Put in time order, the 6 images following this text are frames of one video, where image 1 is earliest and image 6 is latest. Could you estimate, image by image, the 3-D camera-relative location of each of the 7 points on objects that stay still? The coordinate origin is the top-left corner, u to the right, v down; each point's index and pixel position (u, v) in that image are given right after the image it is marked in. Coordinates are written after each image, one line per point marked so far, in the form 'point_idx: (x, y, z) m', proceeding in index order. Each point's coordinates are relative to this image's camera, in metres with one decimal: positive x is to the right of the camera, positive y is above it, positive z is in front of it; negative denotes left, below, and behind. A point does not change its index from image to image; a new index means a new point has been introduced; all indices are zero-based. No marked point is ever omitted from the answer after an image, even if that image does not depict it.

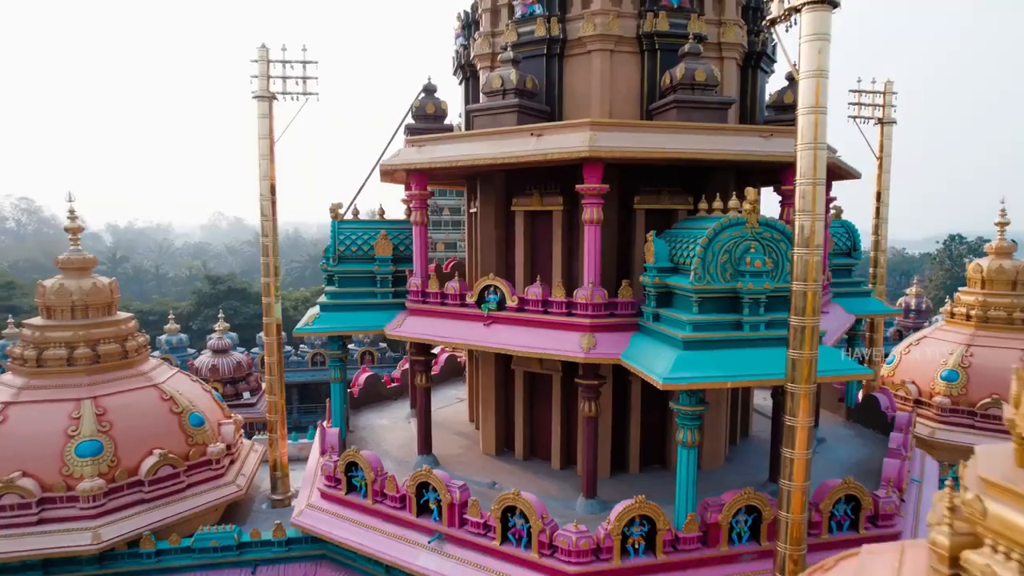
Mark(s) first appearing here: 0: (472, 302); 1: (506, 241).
0: (-0.3, -0.1, +7.4) m
1: (-0.1, +0.4, +8.1) m
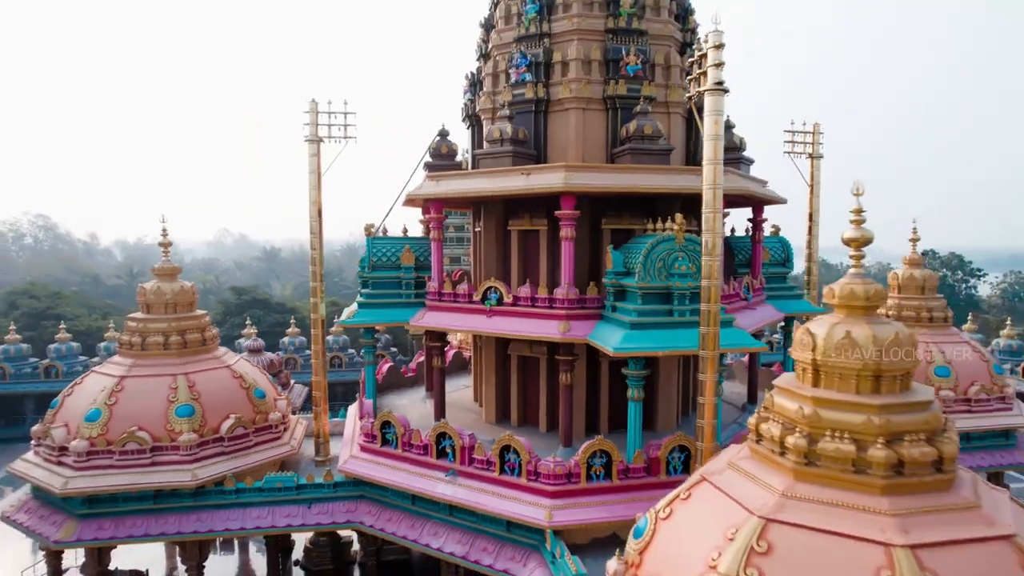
0: (-0.4, -0.1, +9.7) m
1: (-0.1, +0.4, +10.4) m
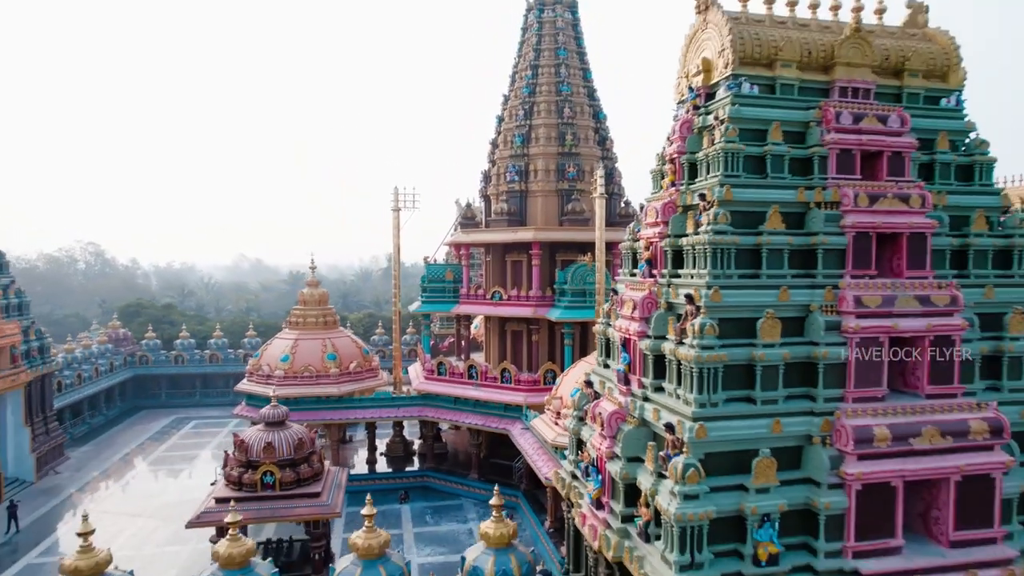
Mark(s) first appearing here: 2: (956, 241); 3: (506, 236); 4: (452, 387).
0: (-0.5, -0.2, +18.1) m
1: (-0.2, +0.3, +18.8) m
2: (+3.6, +0.4, +7.0) m
3: (-0.1, +1.1, +17.6) m
4: (-1.2, -2.0, +17.5) m
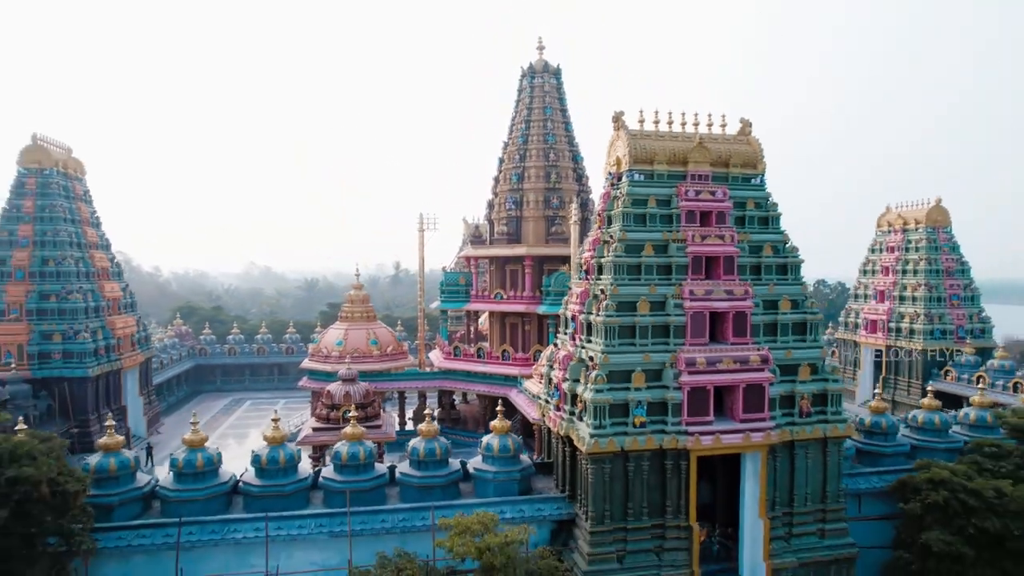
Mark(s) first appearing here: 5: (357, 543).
0: (-0.5, -0.3, +23.8) m
1: (-0.2, +0.3, +24.5) m
2: (+3.6, +0.4, +12.8) m
3: (-0.2, +1.0, +23.3) m
4: (-1.3, -2.0, +23.2) m
5: (-2.1, -3.5, +11.9) m
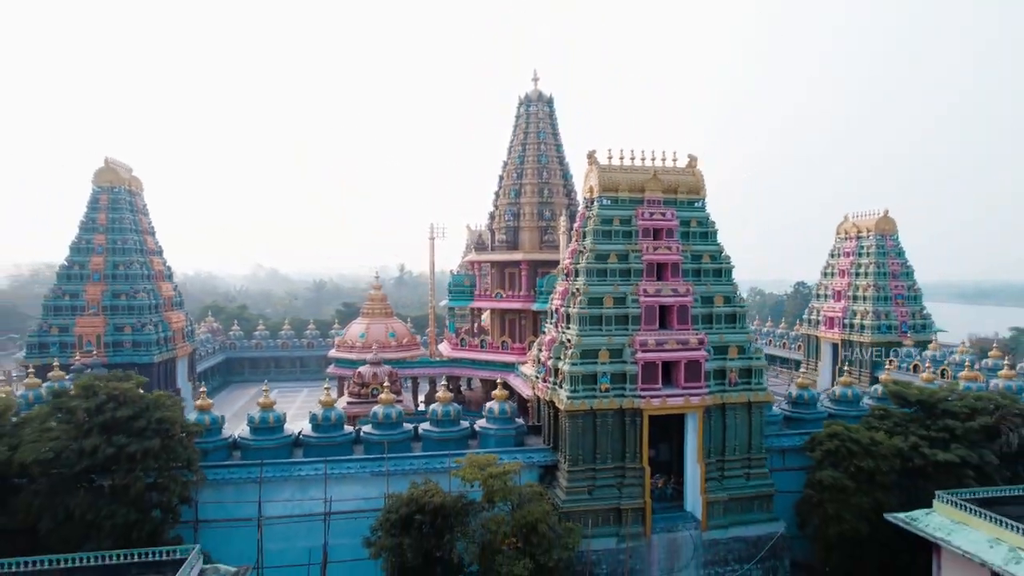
0: (-0.6, -0.3, +27.6) m
1: (-0.3, +0.3, +28.3) m
2: (+3.5, +0.4, +16.6) m
3: (-0.2, +1.0, +27.2) m
4: (-1.3, -2.1, +27.0) m
5: (-2.2, -3.5, +15.7) m
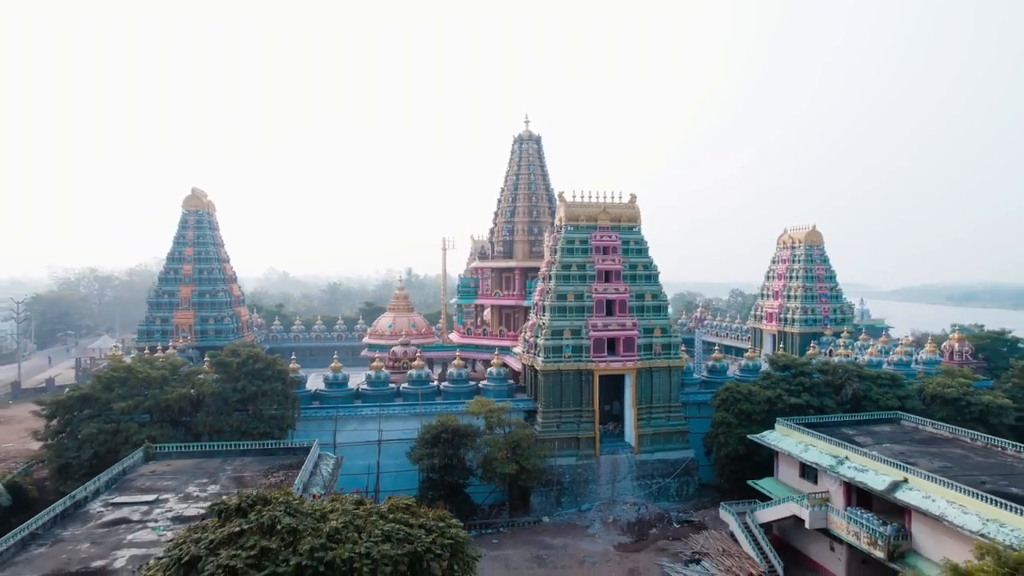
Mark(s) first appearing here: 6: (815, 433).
0: (-0.7, -0.3, +34.9) m
1: (-0.5, +0.2, +35.6) m
2: (+3.3, +0.4, +23.8) m
3: (-0.4, +1.0, +34.4) m
4: (-1.5, -2.1, +34.3) m
5: (-2.3, -3.5, +22.9) m
6: (+6.6, -3.1, +18.8) m
